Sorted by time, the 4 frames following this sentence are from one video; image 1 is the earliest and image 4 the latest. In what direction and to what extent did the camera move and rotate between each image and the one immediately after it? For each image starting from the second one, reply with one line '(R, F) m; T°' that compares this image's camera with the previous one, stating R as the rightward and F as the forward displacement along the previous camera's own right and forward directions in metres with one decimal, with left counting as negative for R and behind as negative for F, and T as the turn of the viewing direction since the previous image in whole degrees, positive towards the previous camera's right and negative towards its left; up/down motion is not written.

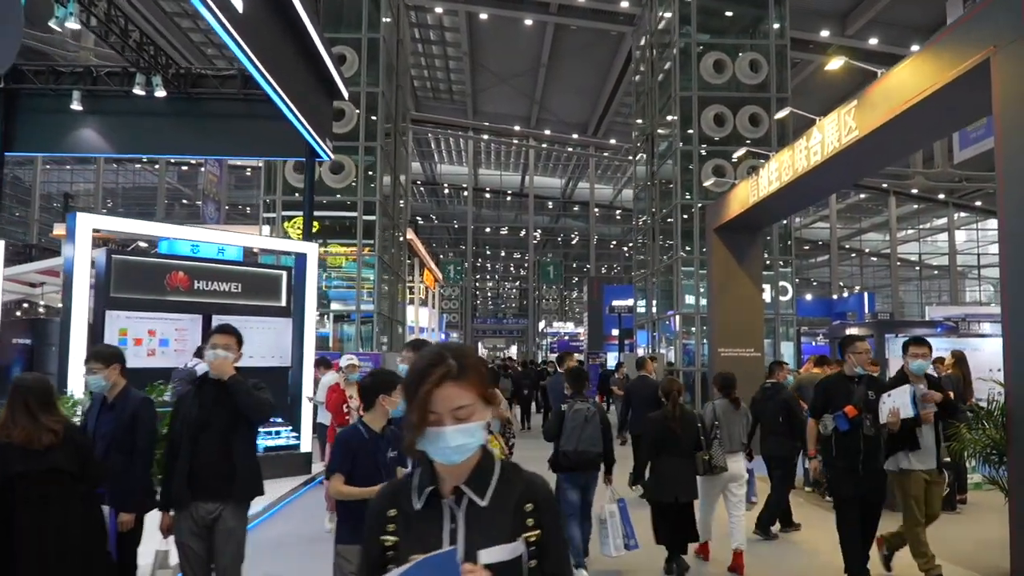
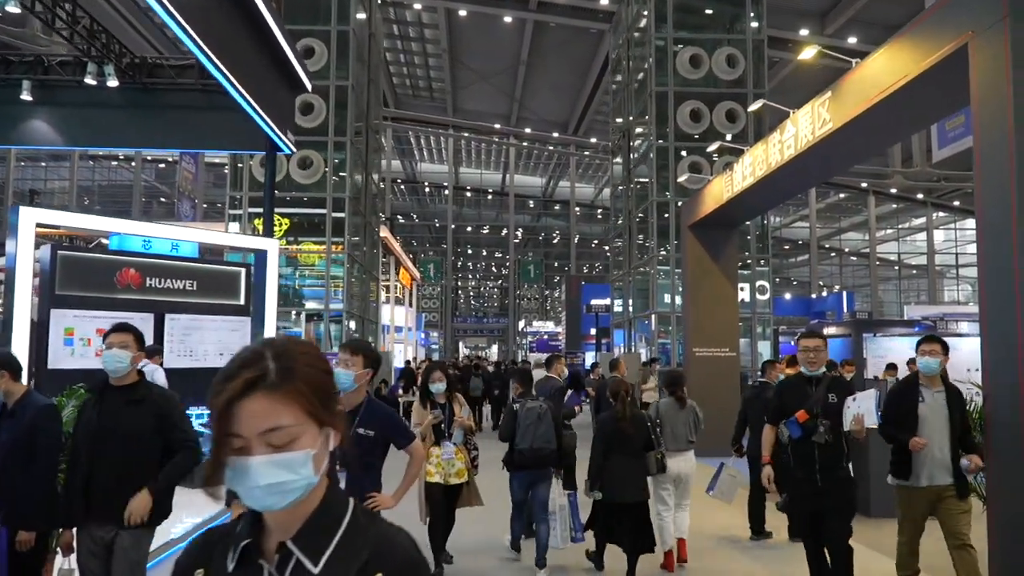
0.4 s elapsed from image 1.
(+0.1, +0.3) m; +1°
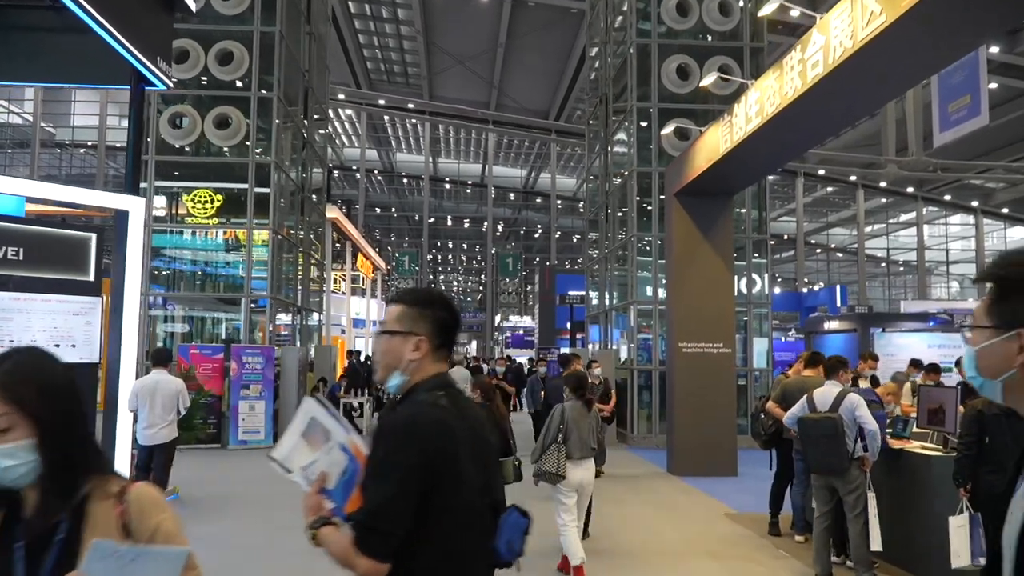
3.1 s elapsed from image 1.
(+0.4, +2.0) m; +1°
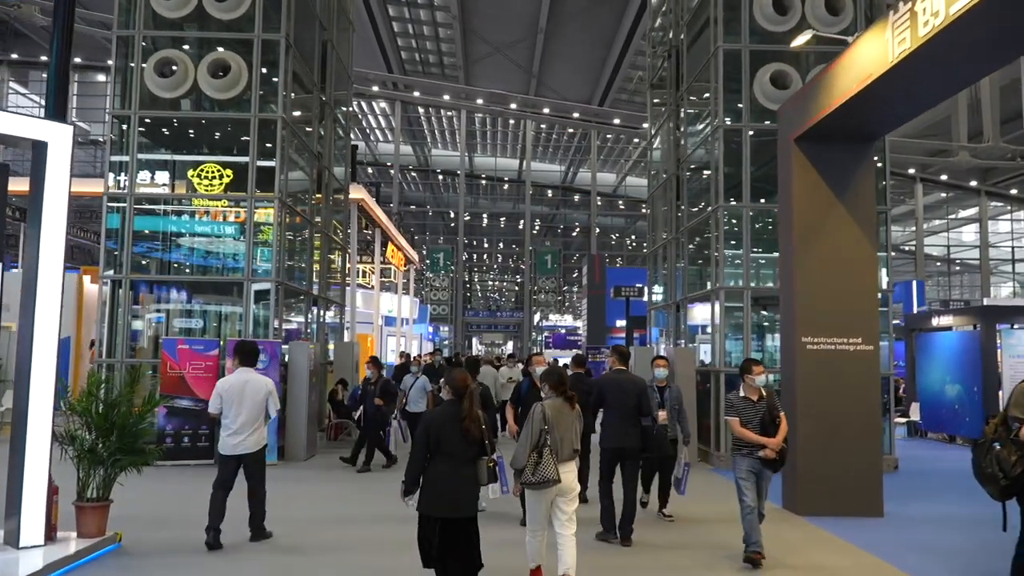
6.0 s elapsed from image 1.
(-0.2, +2.1) m; -2°
